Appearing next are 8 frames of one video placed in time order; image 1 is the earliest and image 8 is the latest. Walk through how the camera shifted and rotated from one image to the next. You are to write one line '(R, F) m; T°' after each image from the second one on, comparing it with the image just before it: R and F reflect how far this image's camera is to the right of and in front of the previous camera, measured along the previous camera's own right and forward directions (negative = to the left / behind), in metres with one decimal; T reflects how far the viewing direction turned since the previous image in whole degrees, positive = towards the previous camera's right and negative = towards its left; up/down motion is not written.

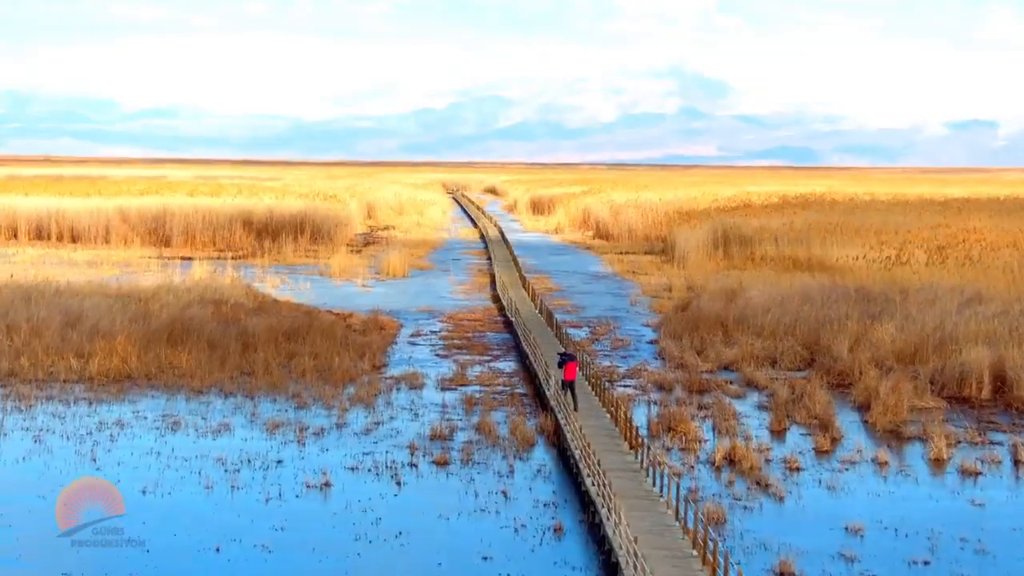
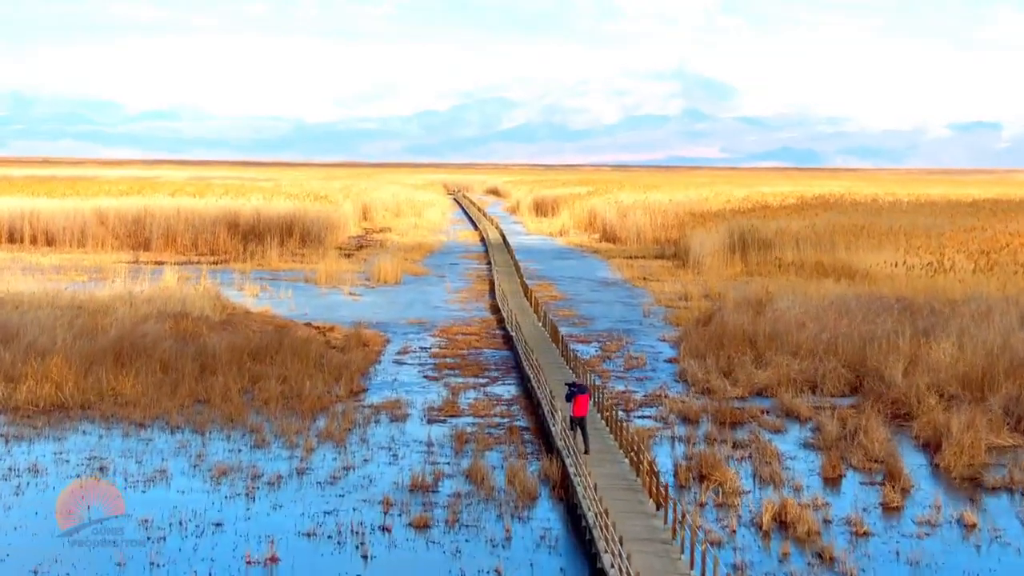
(0.0, +1.8) m; 0°
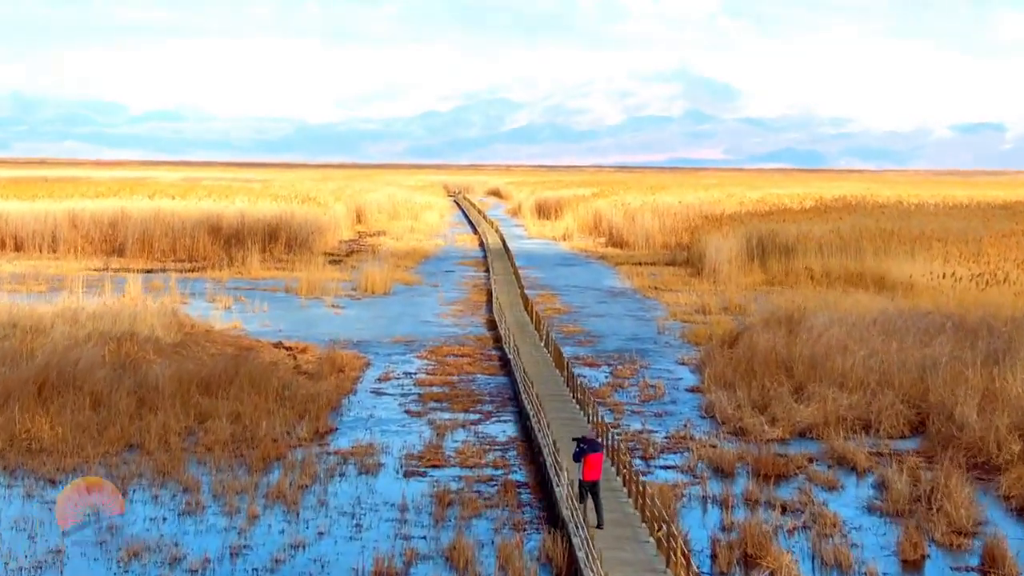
(0.0, +1.8) m; 0°
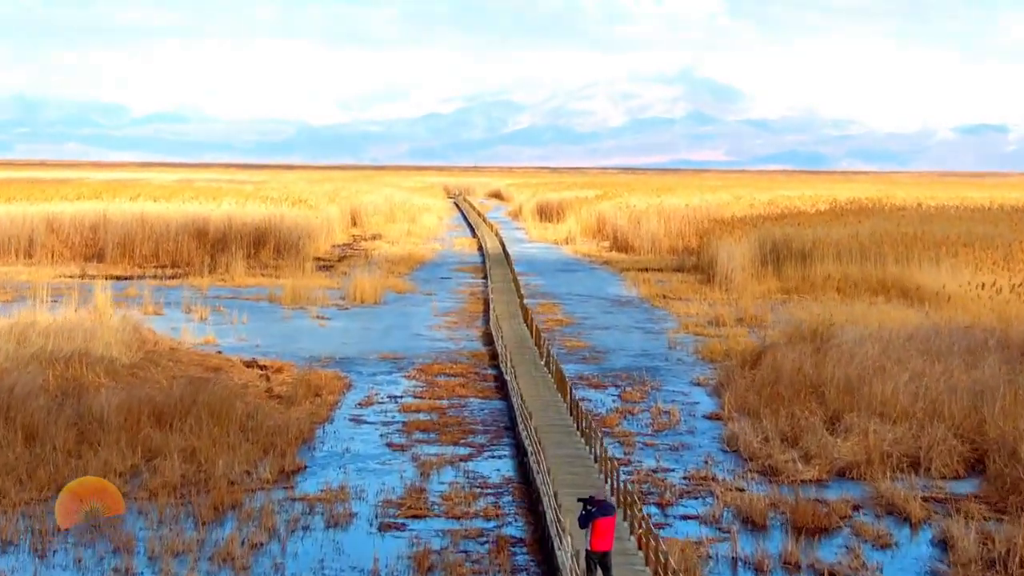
(0.0, +1.3) m; 0°
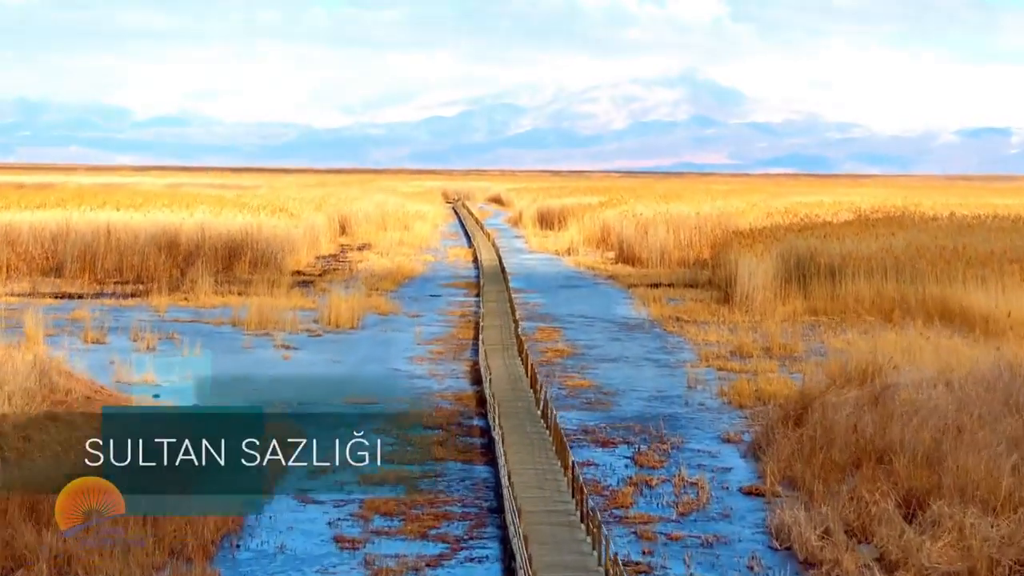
(+0.1, +2.1) m; 0°
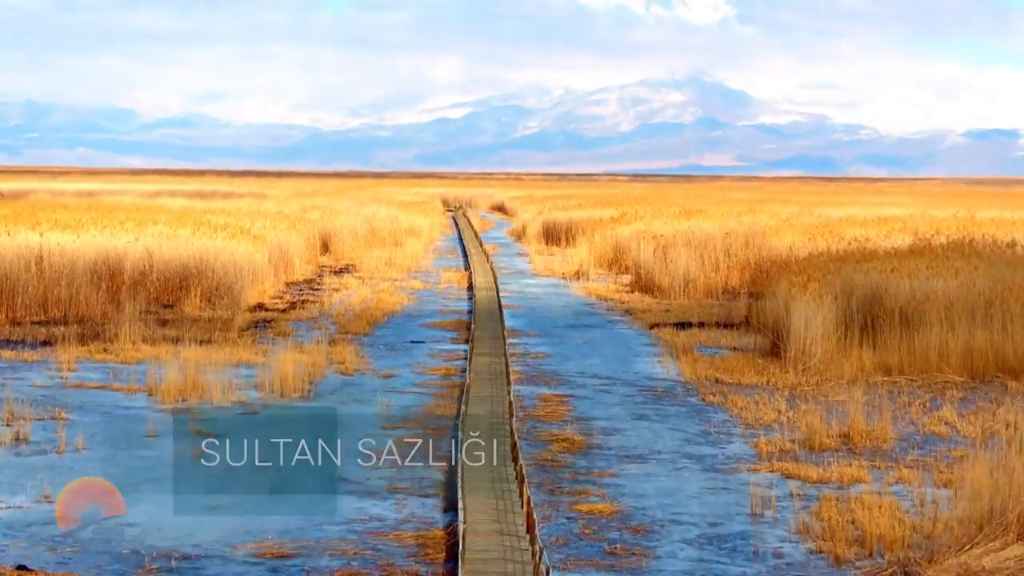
(+0.1, +3.6) m; 0°
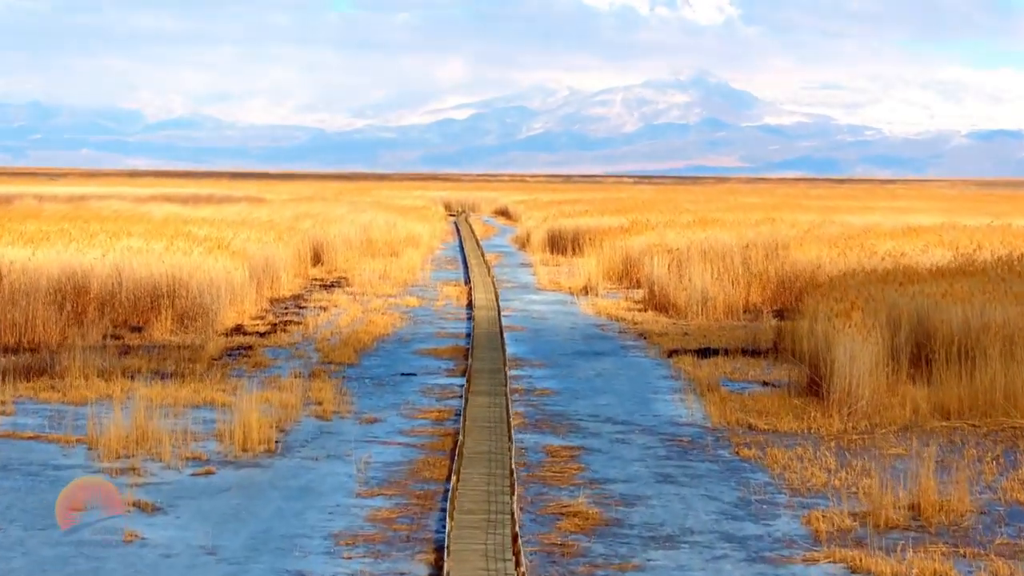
(0.0, +1.8) m; 0°
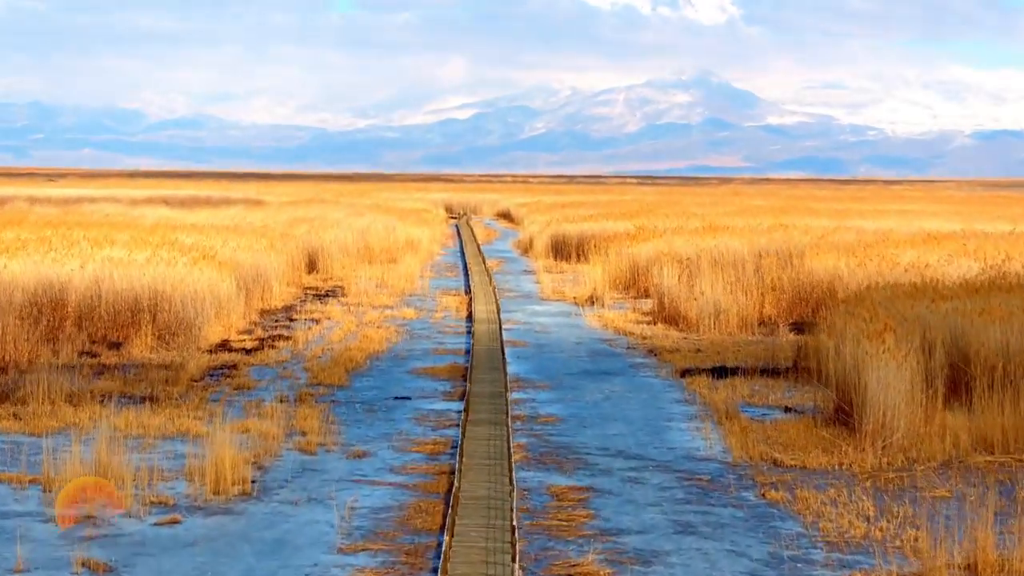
(0.0, +1.1) m; 0°
